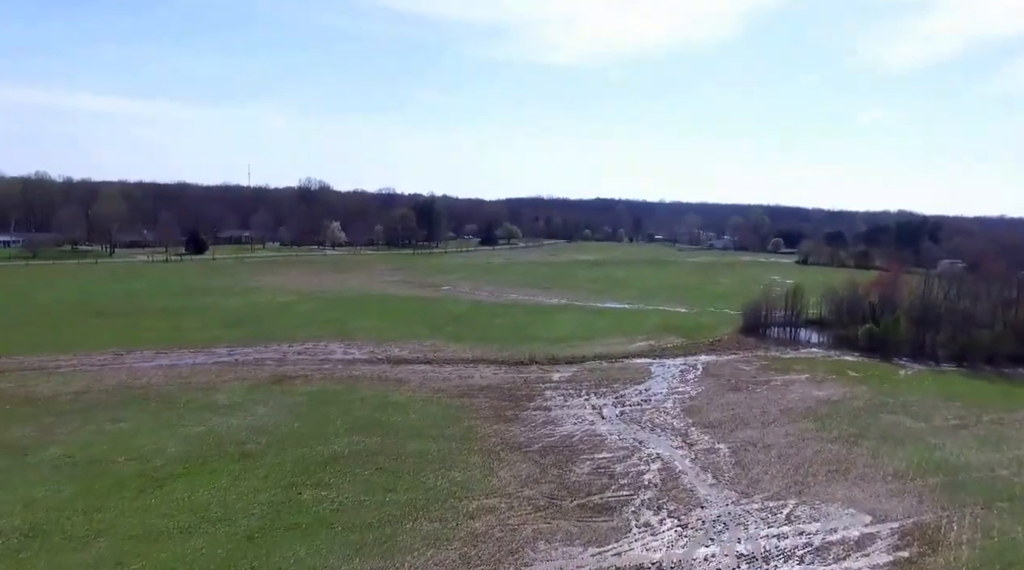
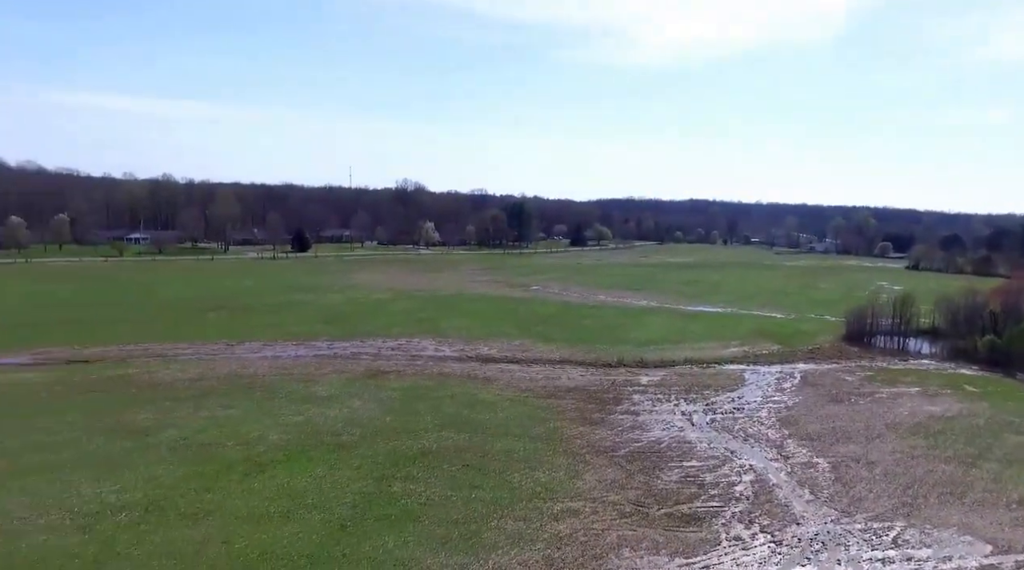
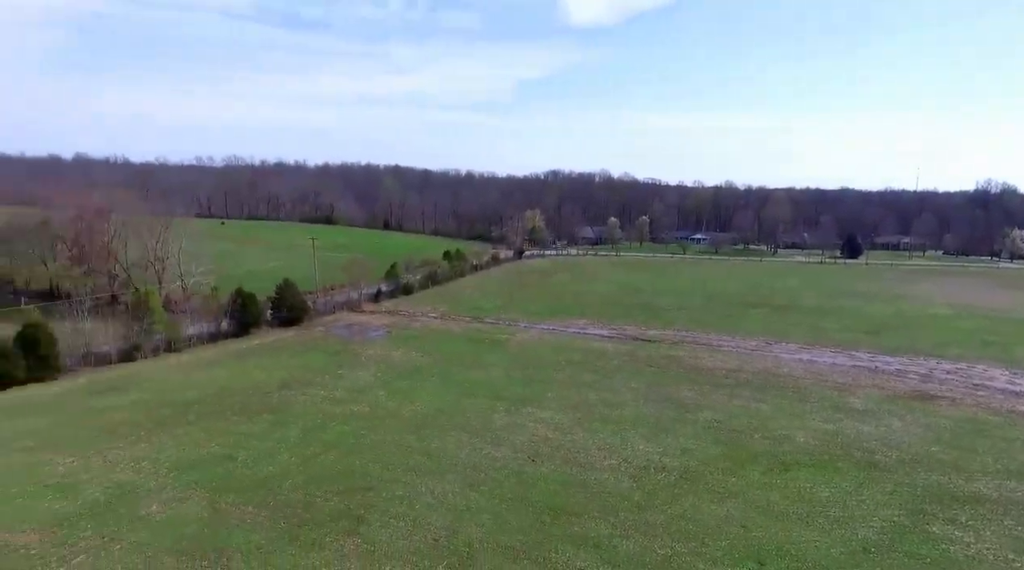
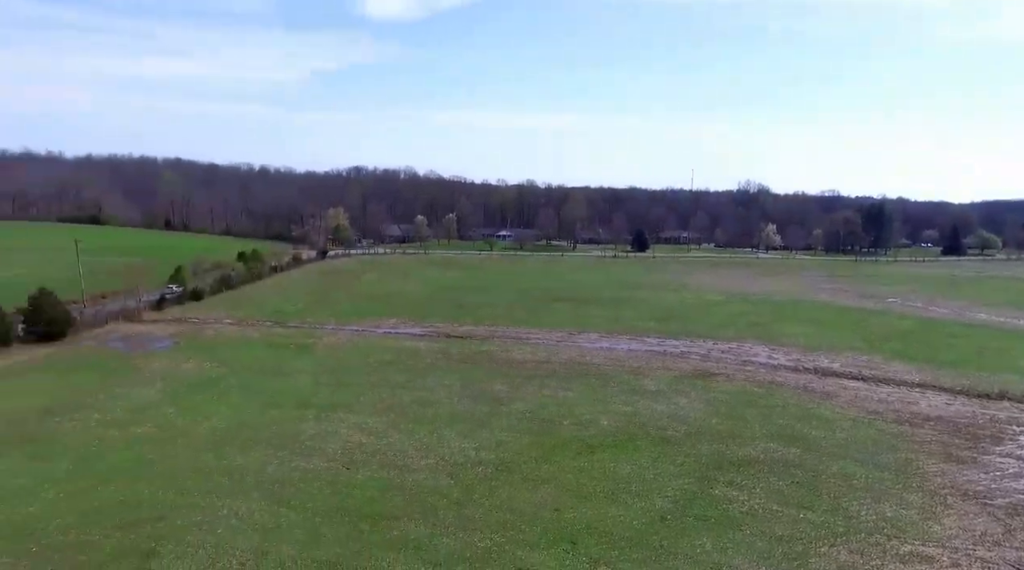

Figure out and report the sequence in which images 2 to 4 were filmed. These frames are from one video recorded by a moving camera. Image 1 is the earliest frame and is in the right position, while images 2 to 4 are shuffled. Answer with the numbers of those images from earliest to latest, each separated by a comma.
2, 4, 3
